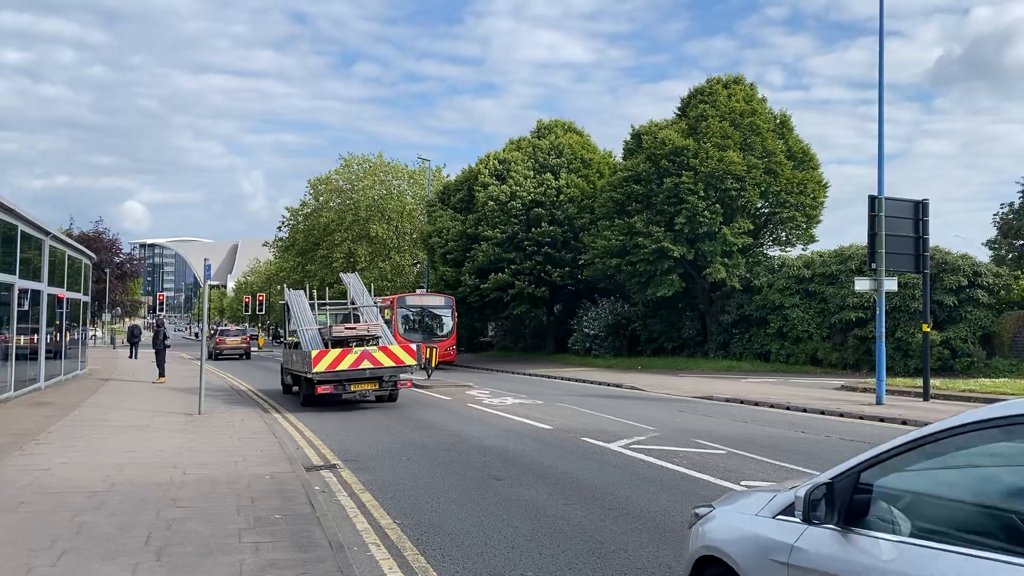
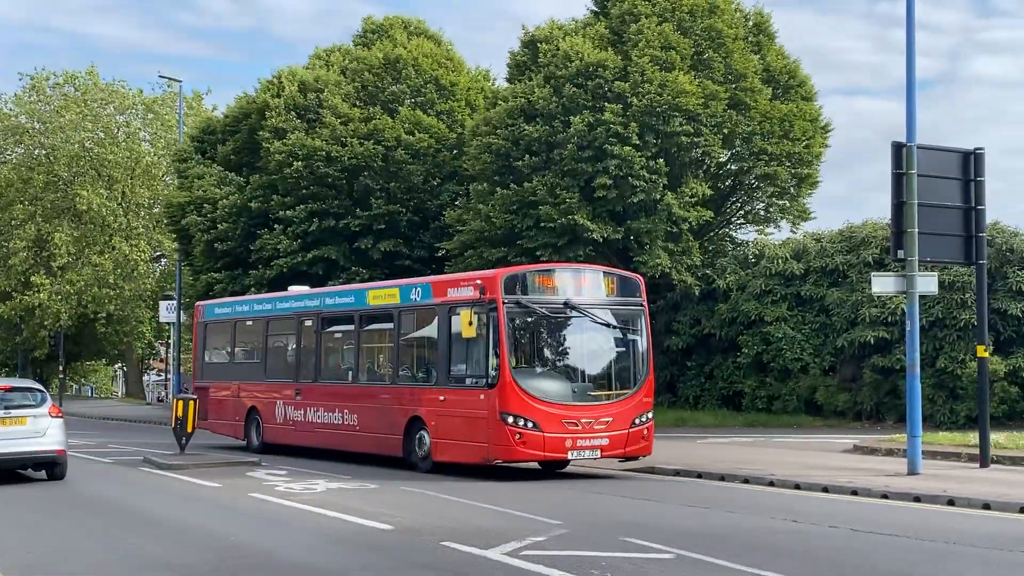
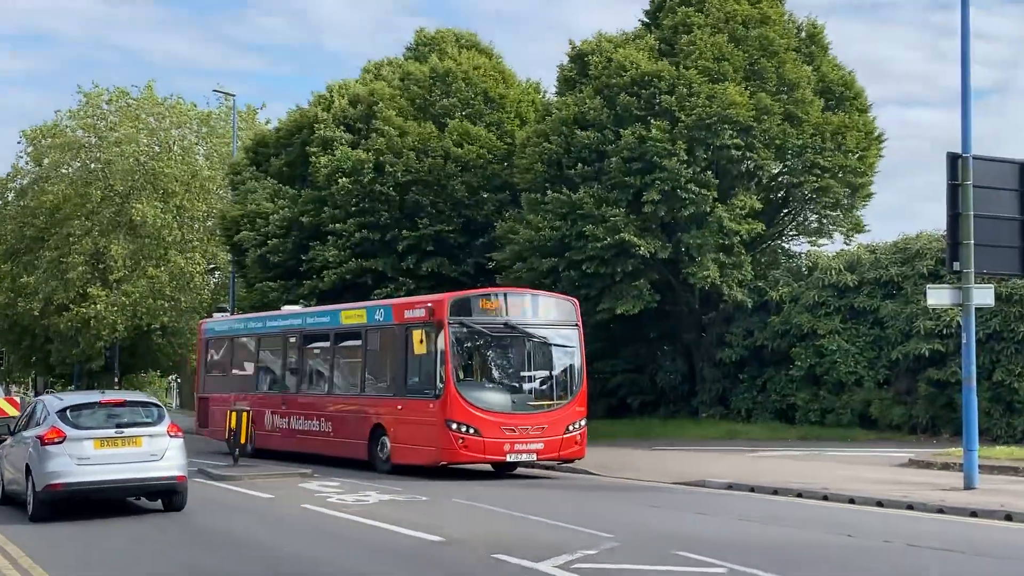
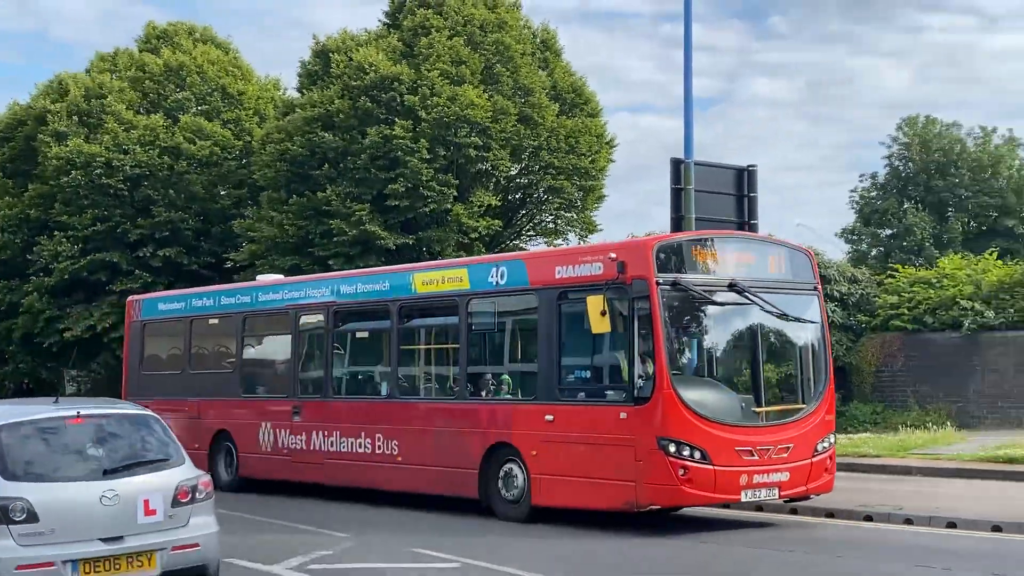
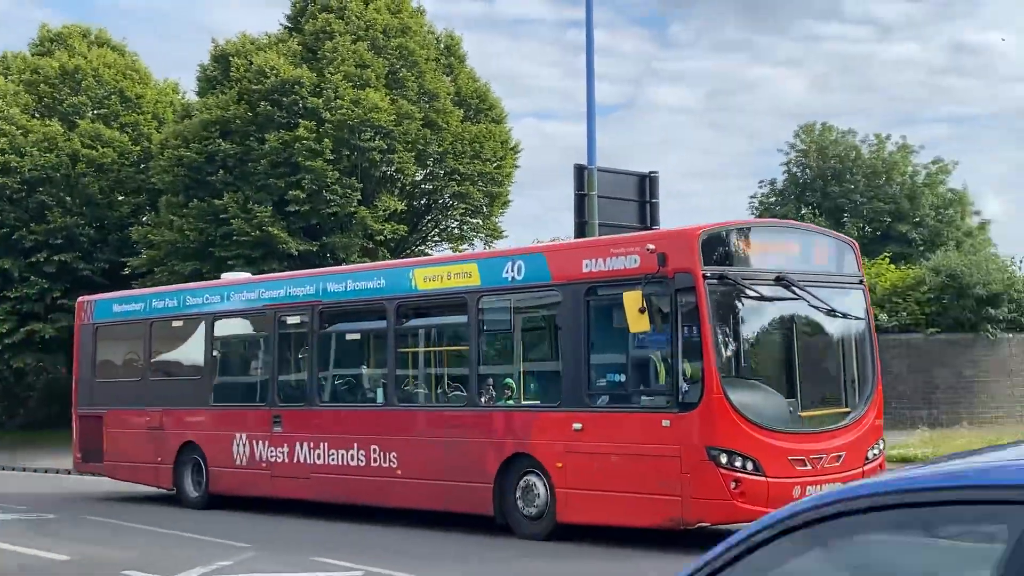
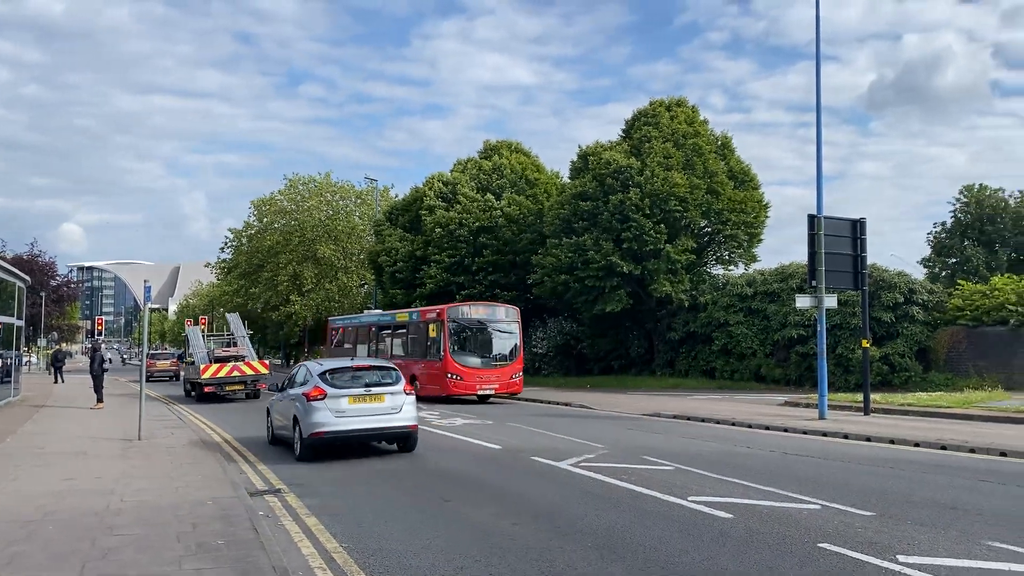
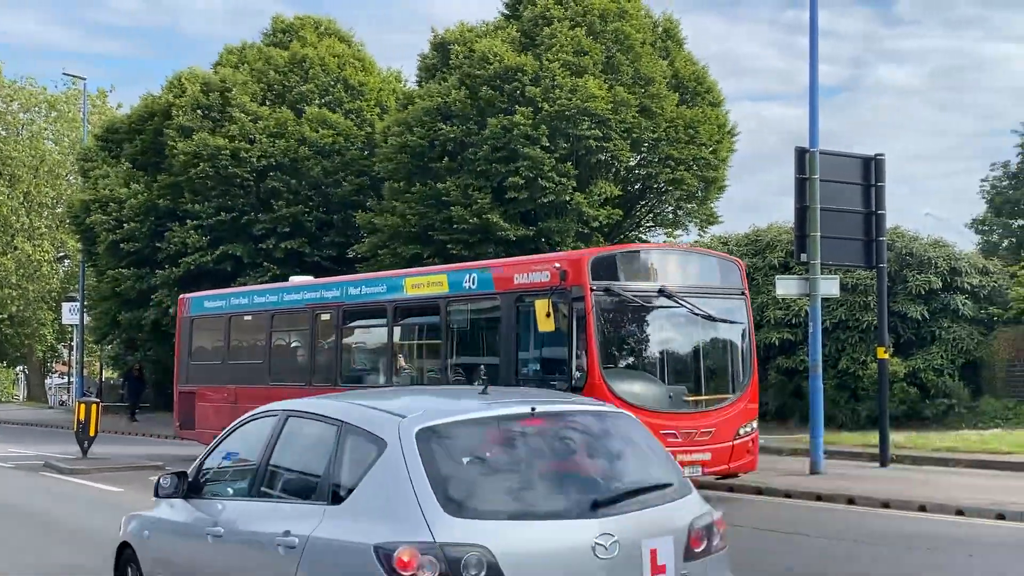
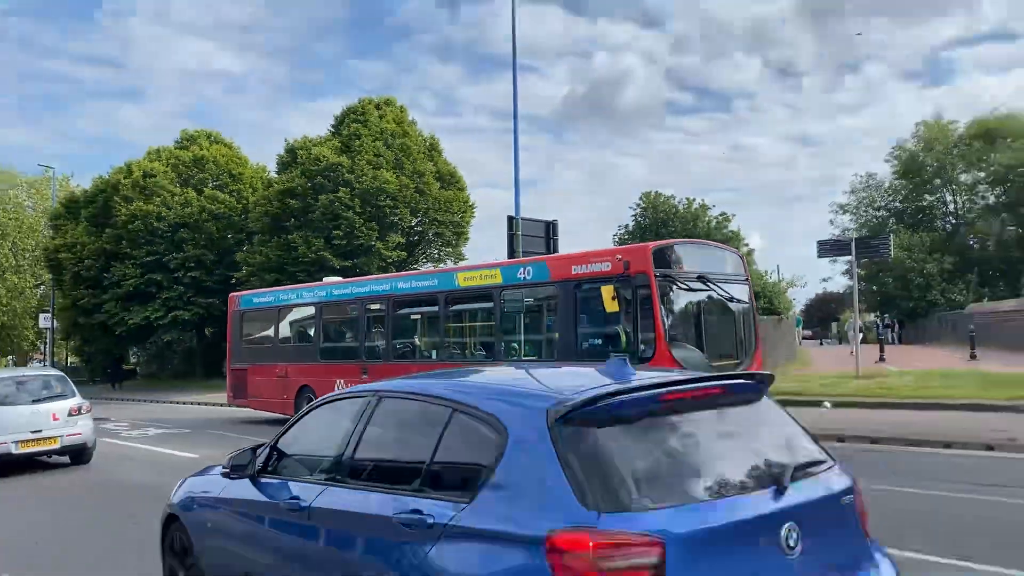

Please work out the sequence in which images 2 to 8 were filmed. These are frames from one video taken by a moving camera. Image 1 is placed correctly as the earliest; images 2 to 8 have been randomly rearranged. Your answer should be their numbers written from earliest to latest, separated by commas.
6, 3, 2, 7, 4, 5, 8
